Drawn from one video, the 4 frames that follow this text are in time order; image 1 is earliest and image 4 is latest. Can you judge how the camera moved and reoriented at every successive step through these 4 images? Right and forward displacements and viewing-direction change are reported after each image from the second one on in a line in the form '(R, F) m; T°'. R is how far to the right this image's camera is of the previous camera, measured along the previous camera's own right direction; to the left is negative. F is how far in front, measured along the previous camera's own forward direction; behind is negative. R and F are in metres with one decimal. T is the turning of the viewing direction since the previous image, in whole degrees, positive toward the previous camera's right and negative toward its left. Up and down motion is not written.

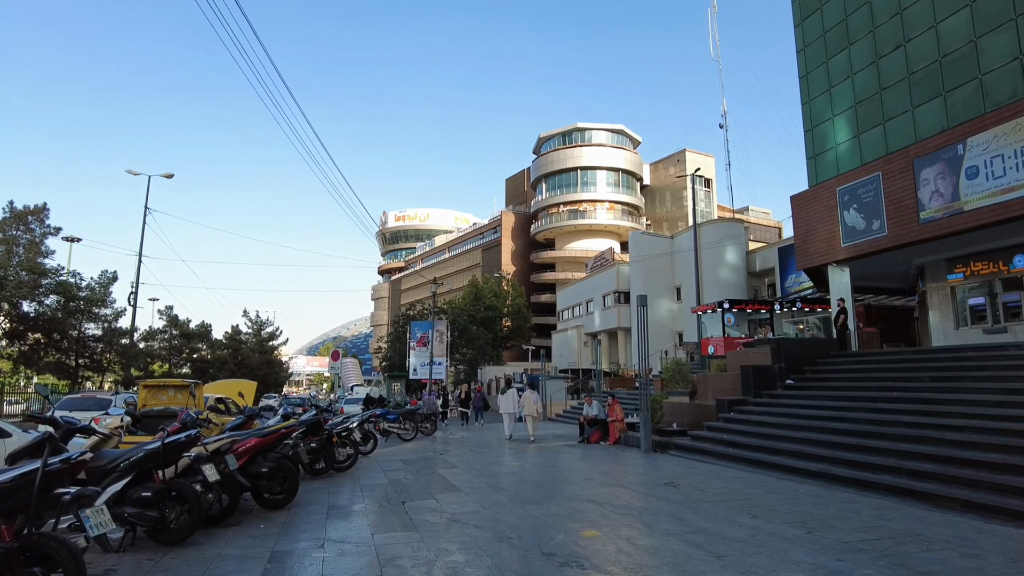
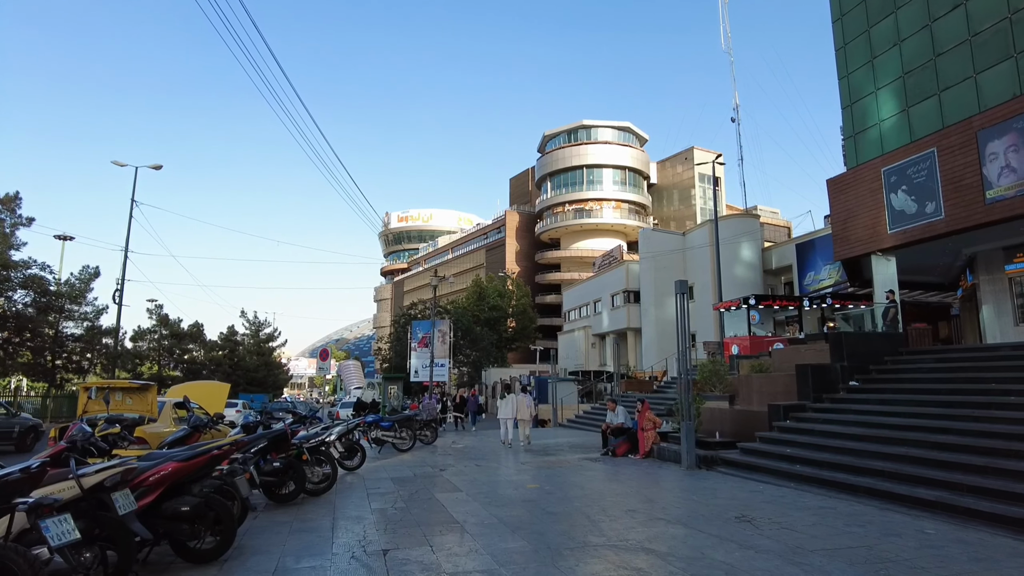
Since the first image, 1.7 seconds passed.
(-0.2, +2.0) m; 0°
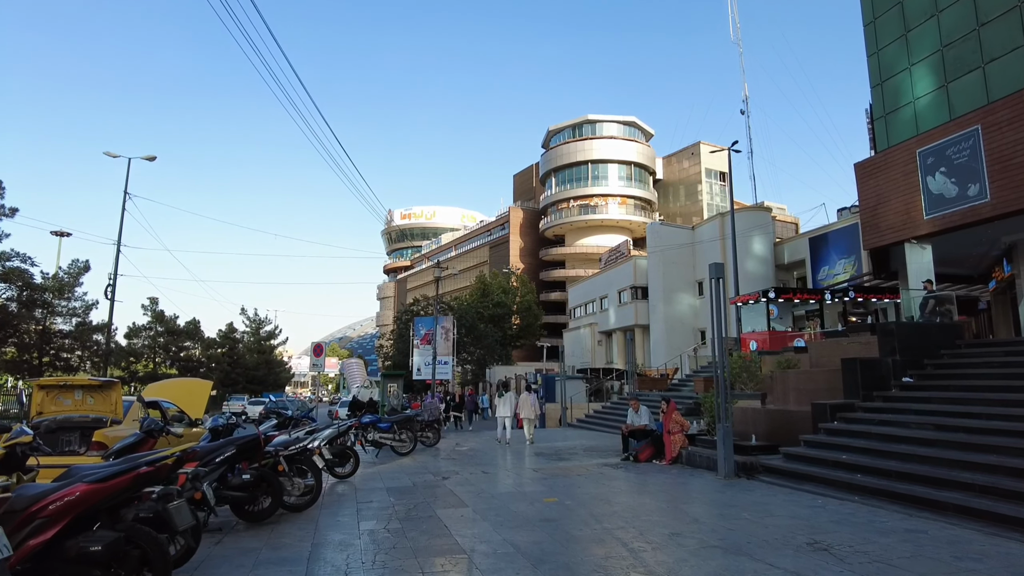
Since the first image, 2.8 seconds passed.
(-0.1, +1.2) m; 0°
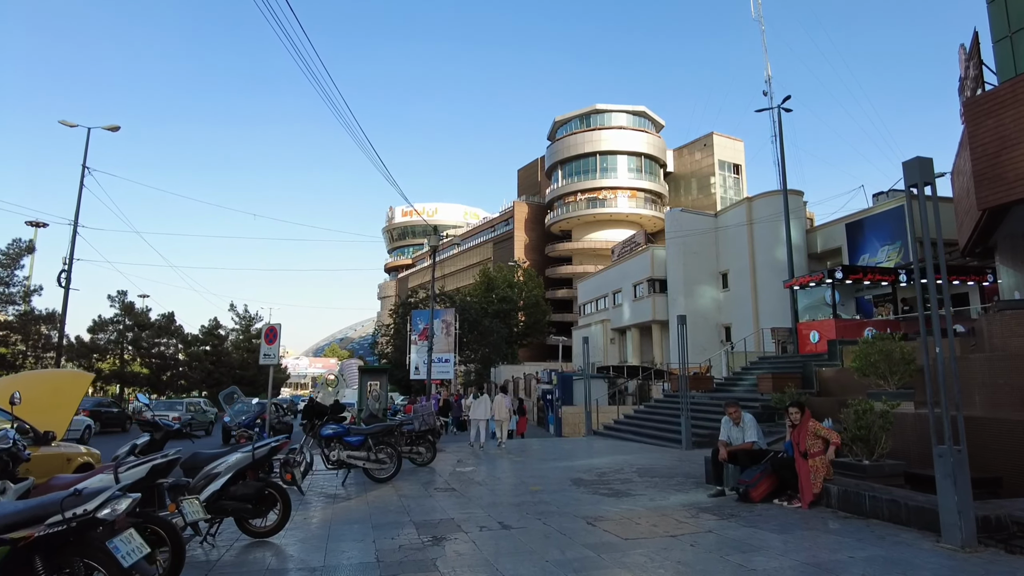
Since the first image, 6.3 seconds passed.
(-0.3, +4.1) m; 0°
